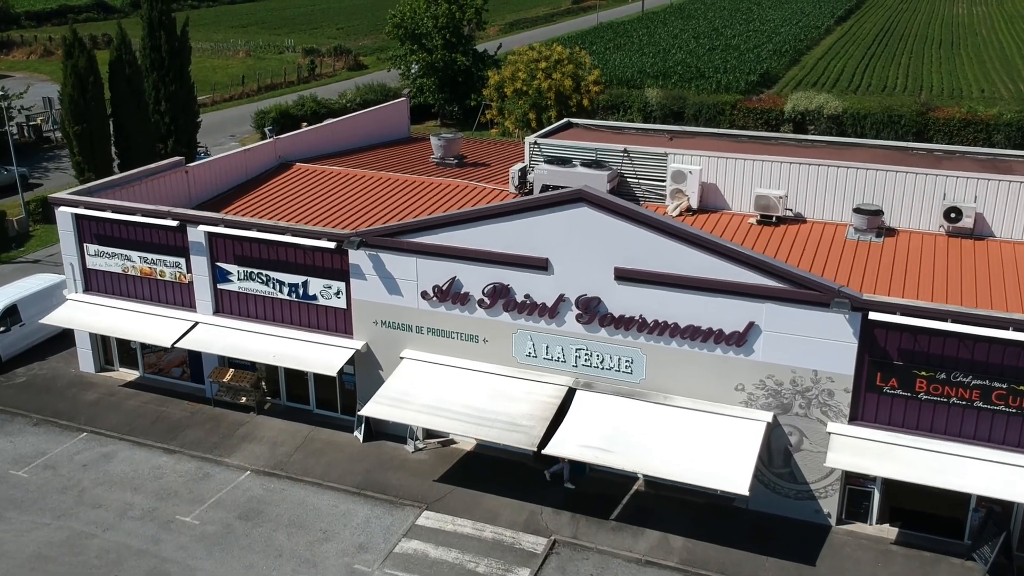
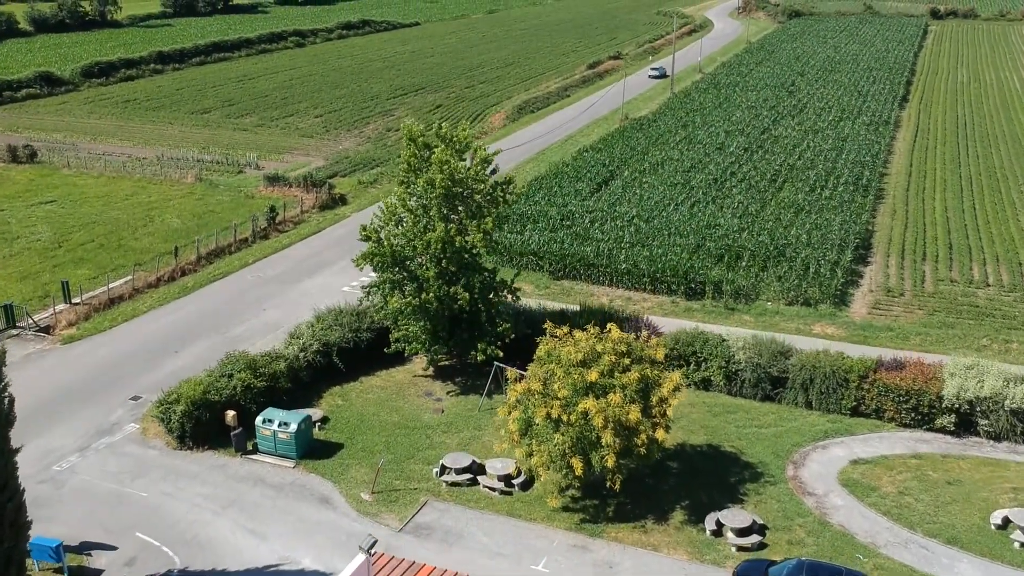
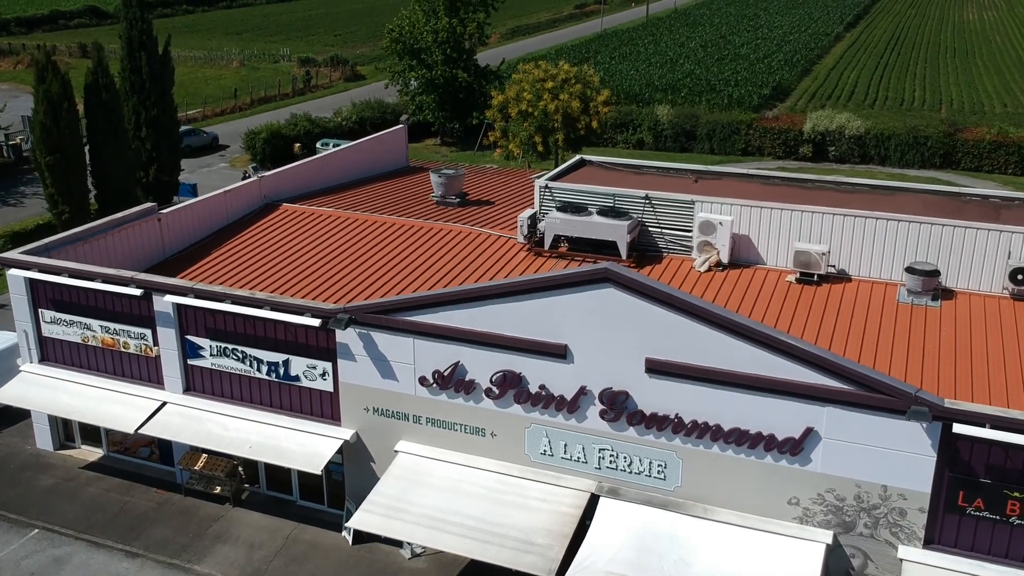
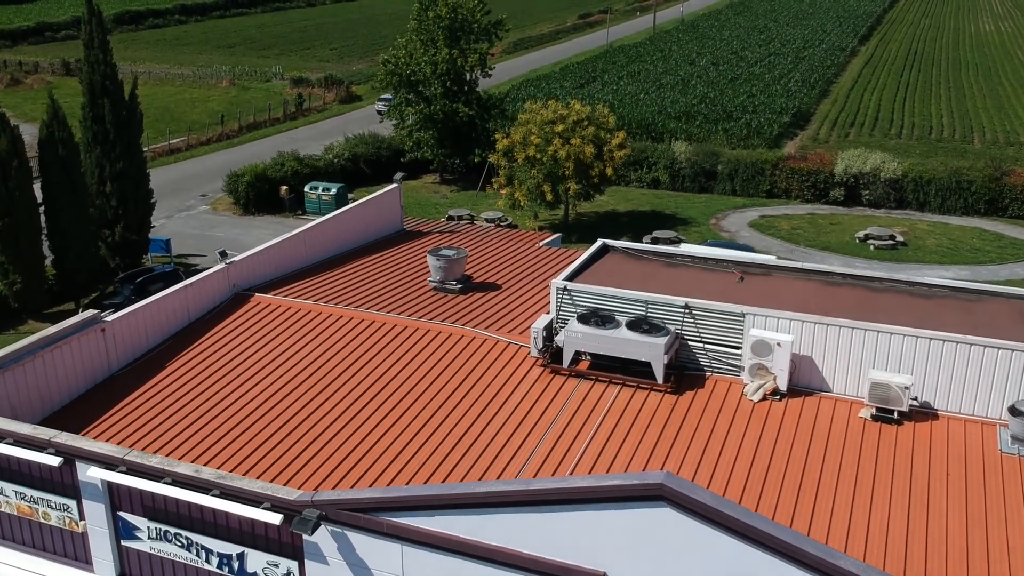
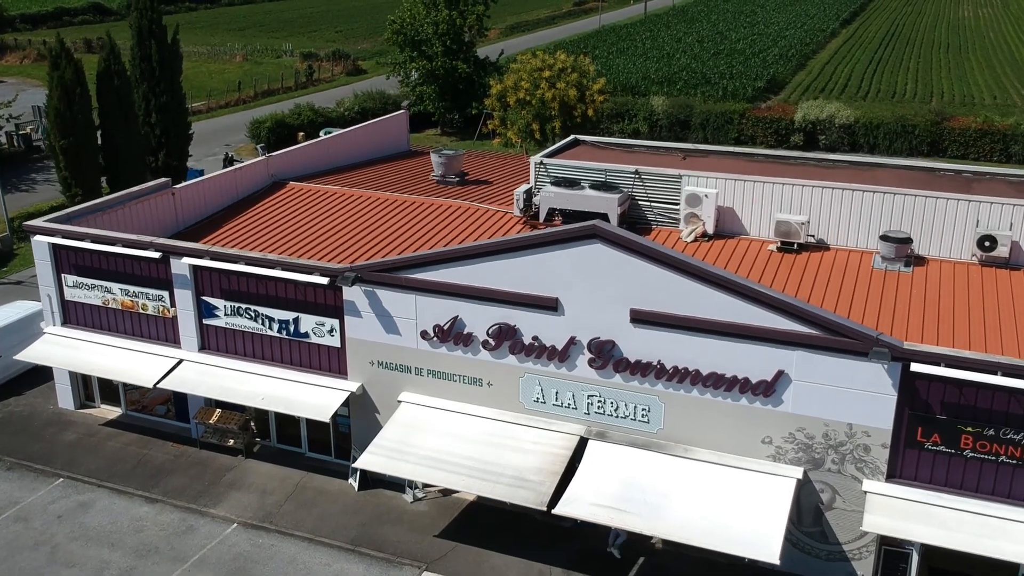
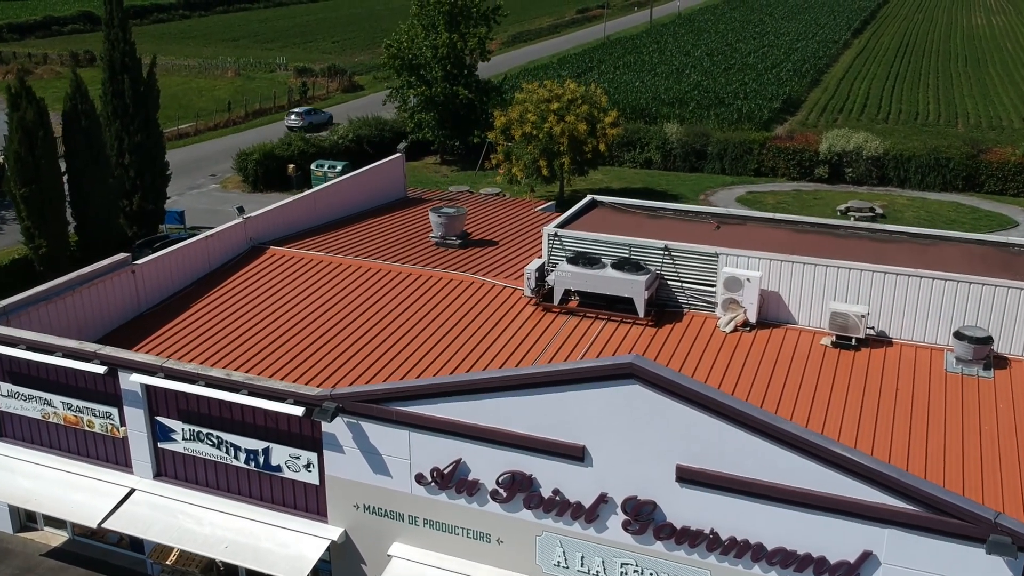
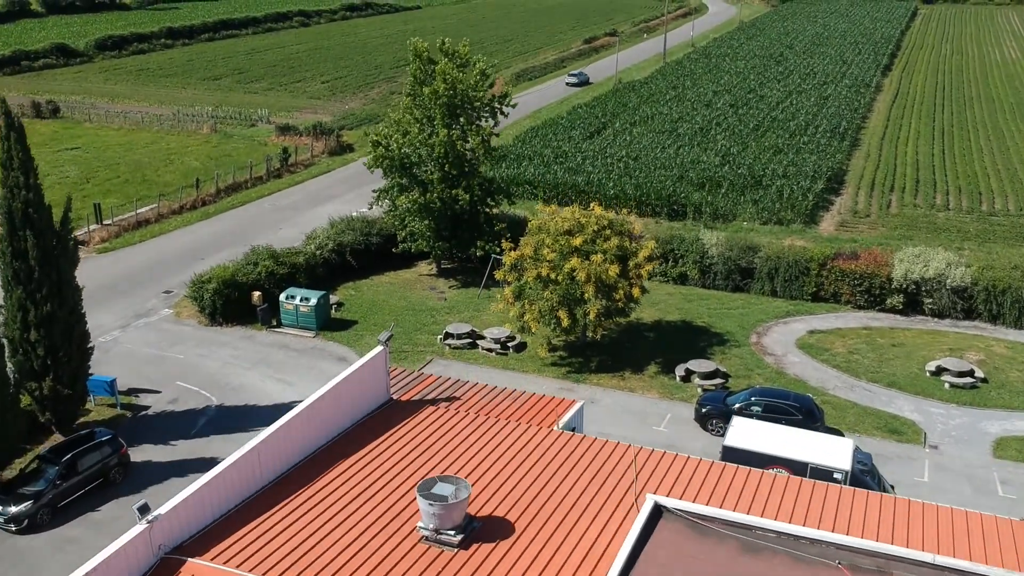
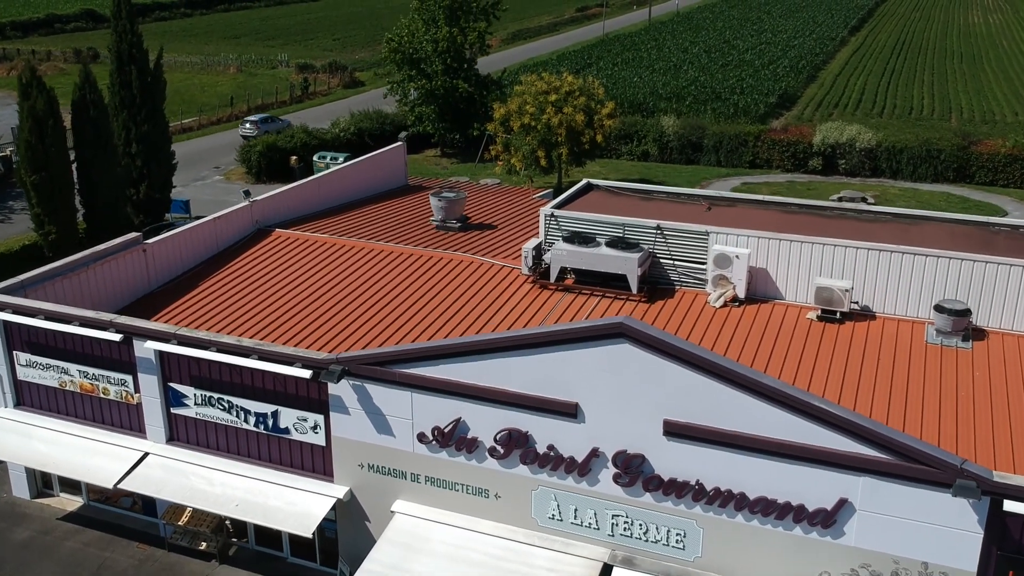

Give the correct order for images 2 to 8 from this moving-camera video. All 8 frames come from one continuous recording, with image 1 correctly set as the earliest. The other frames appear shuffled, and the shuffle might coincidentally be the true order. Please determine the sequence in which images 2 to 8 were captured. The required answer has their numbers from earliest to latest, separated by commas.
5, 3, 8, 6, 4, 7, 2
